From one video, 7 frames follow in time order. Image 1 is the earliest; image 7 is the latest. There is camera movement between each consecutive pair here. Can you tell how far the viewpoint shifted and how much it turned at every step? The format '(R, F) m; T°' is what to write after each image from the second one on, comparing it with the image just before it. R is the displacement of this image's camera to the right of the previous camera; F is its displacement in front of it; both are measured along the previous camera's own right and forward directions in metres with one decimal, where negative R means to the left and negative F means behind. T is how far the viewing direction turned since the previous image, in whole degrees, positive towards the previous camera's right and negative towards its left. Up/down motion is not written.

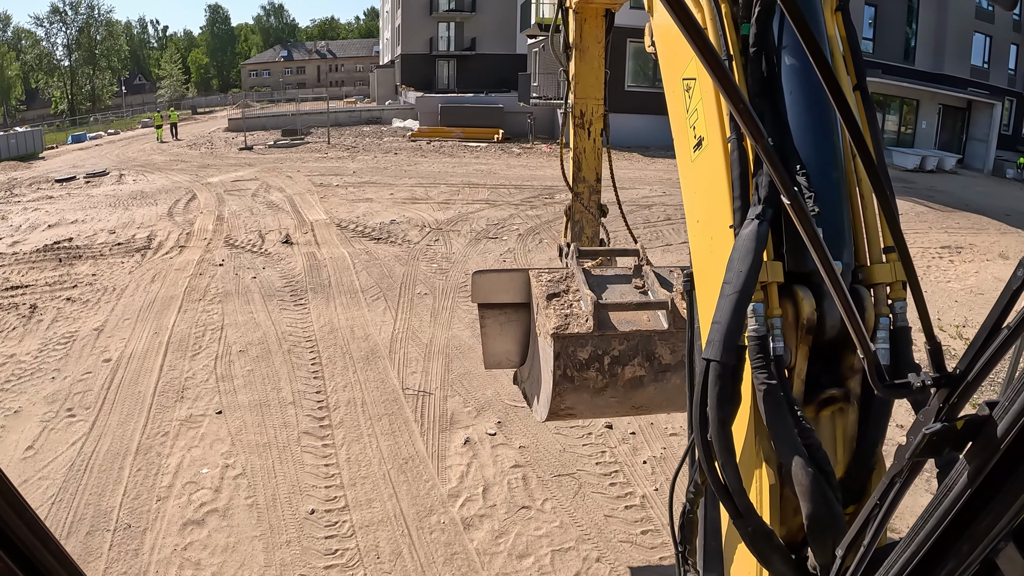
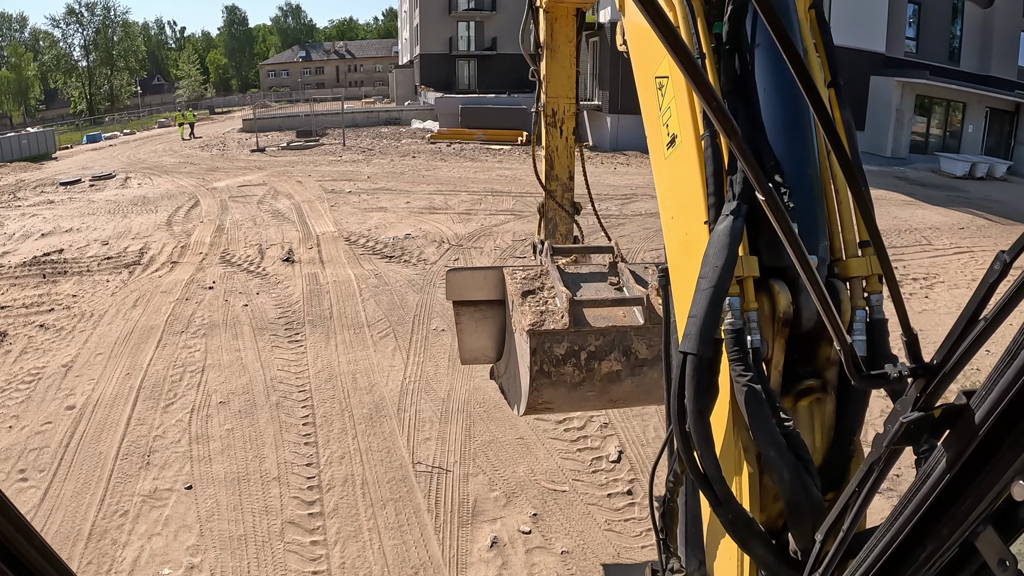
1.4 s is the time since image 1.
(-0.1, +0.8) m; -1°
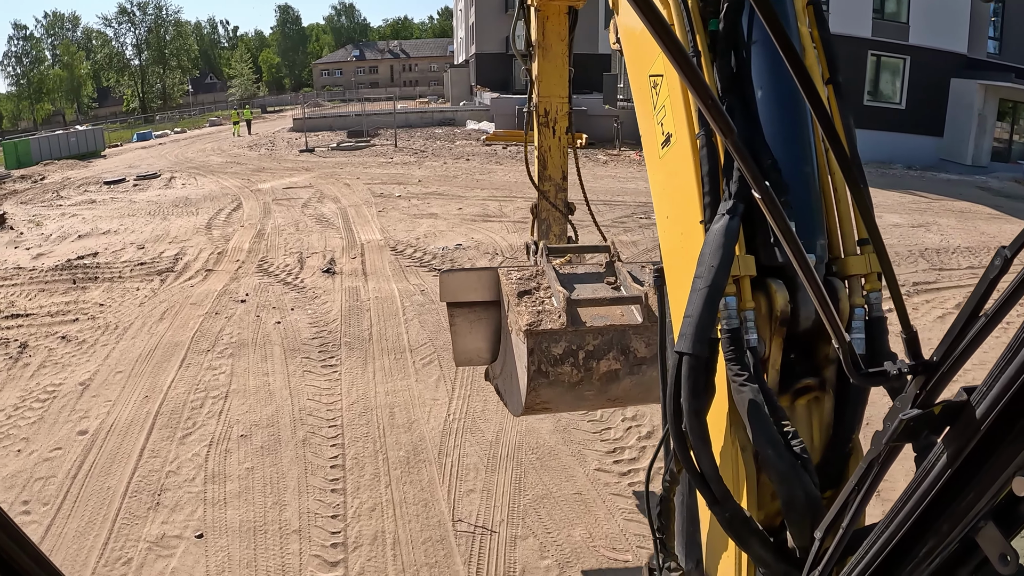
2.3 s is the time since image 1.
(-0.1, +0.4) m; -3°
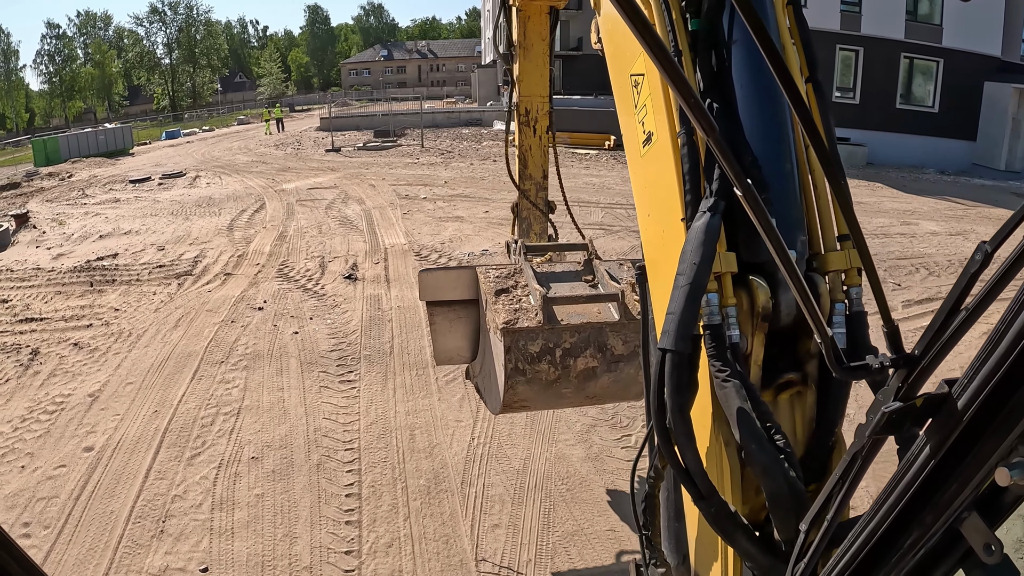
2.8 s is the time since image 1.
(0.0, +0.3) m; -2°
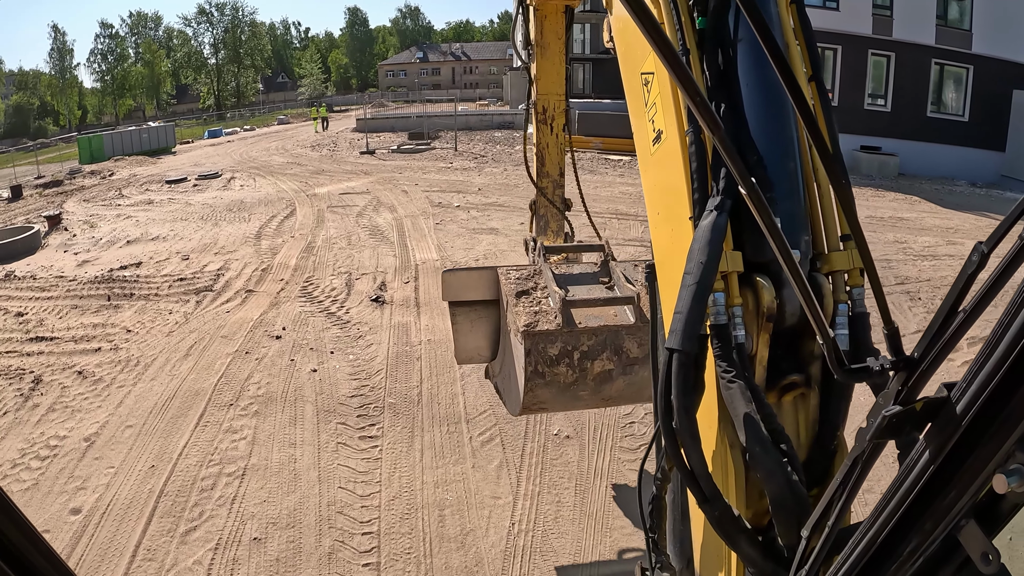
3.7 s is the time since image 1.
(-0.1, +0.7) m; -3°
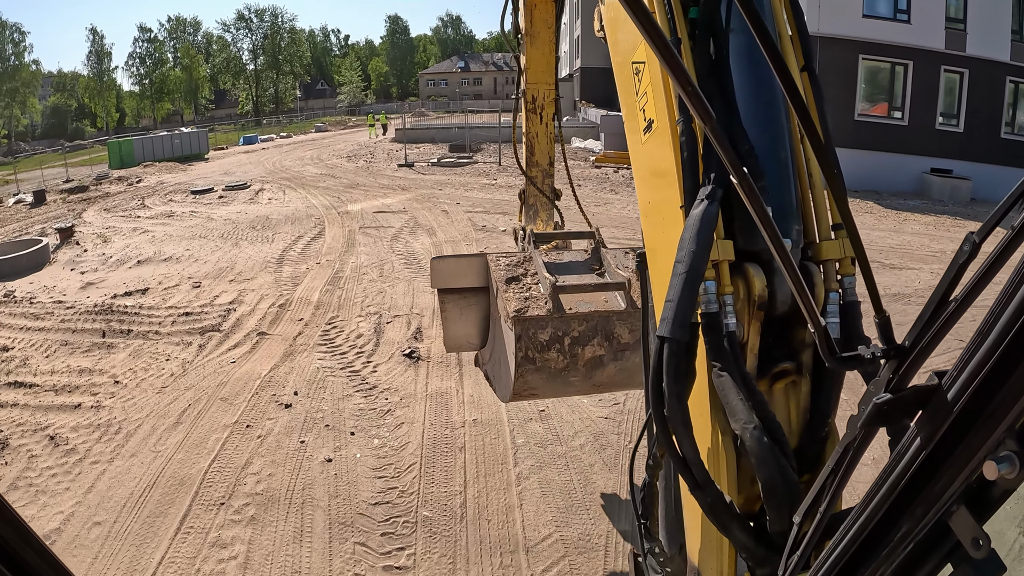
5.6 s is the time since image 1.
(-0.2, +0.9) m; -2°
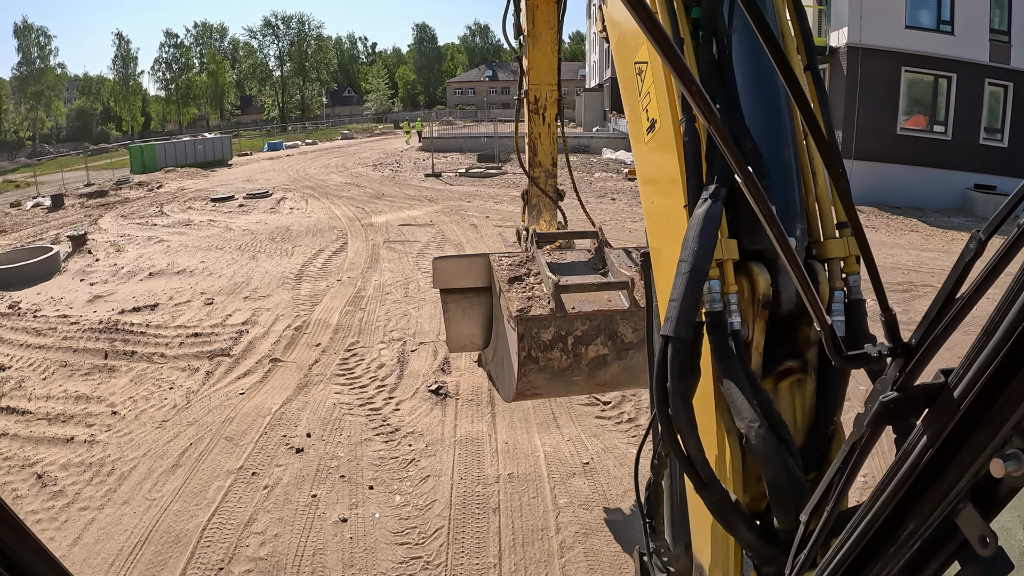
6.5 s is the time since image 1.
(-0.1, +0.4) m; -1°
